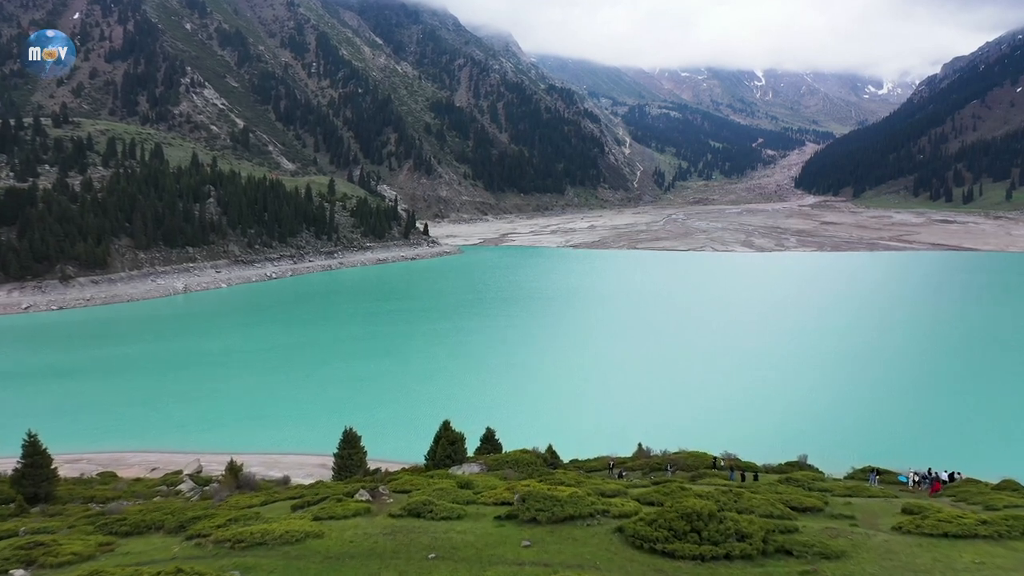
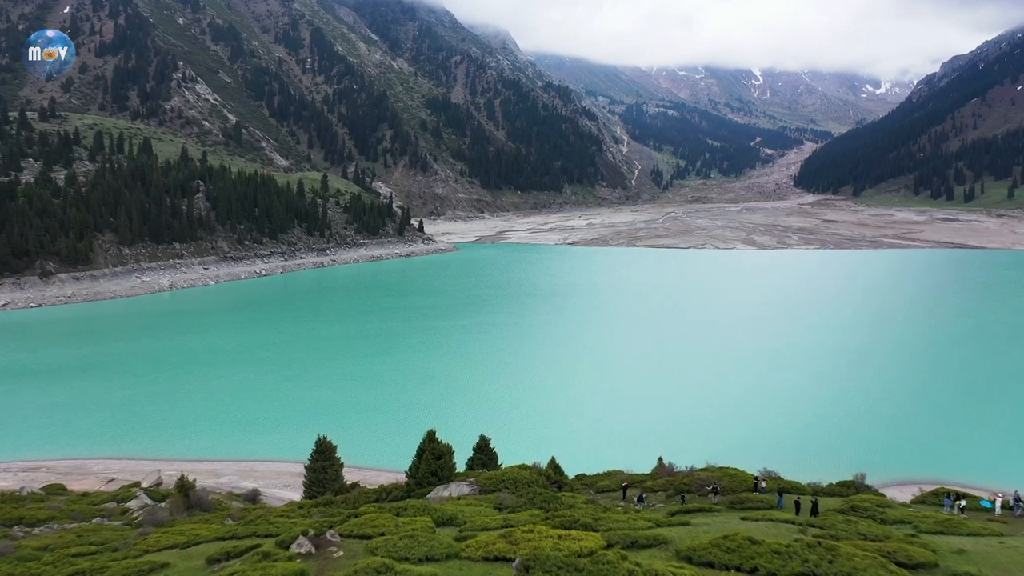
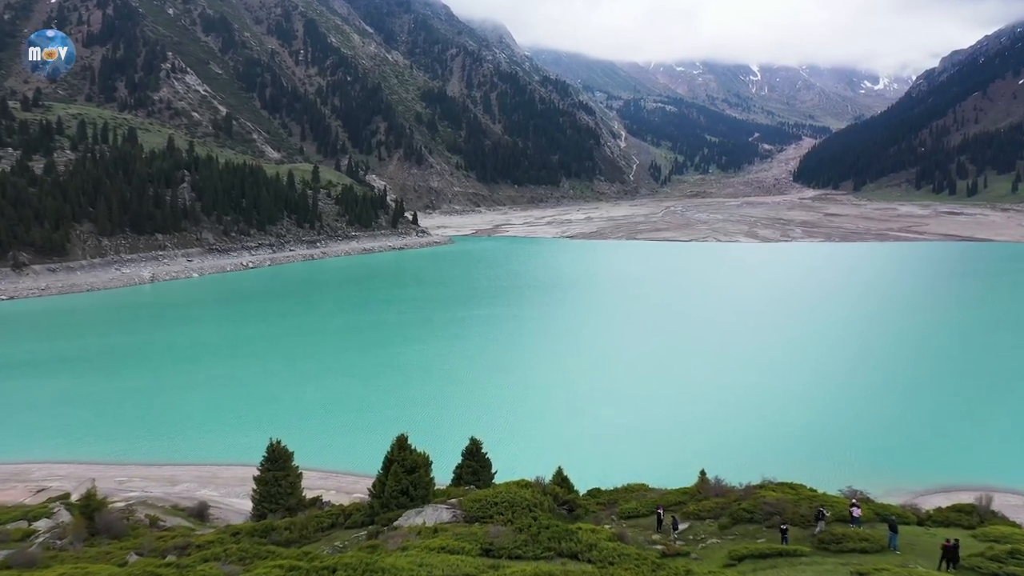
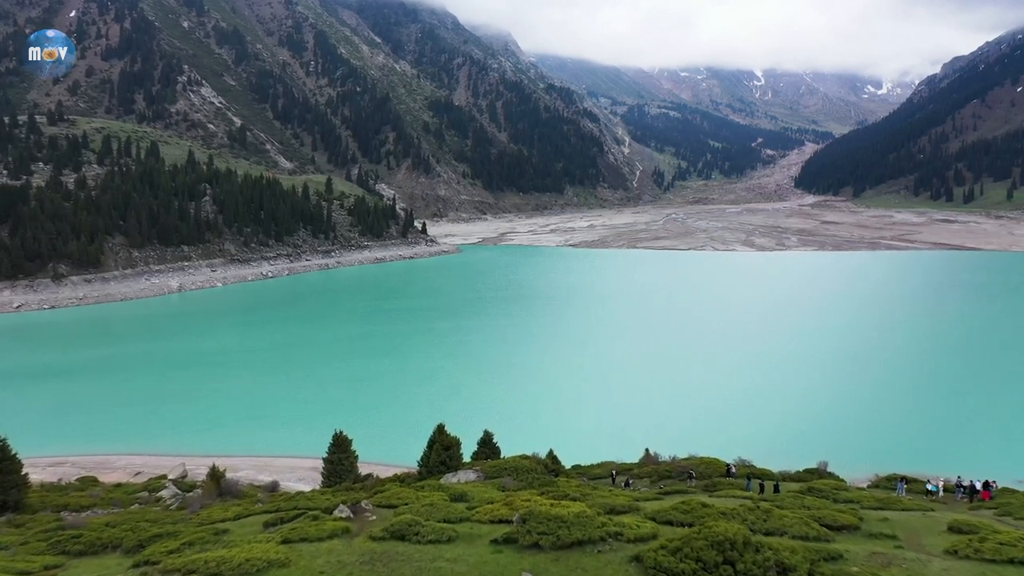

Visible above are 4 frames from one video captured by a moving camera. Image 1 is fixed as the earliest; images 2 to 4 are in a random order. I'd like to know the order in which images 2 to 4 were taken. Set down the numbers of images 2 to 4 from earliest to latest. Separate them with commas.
4, 2, 3
